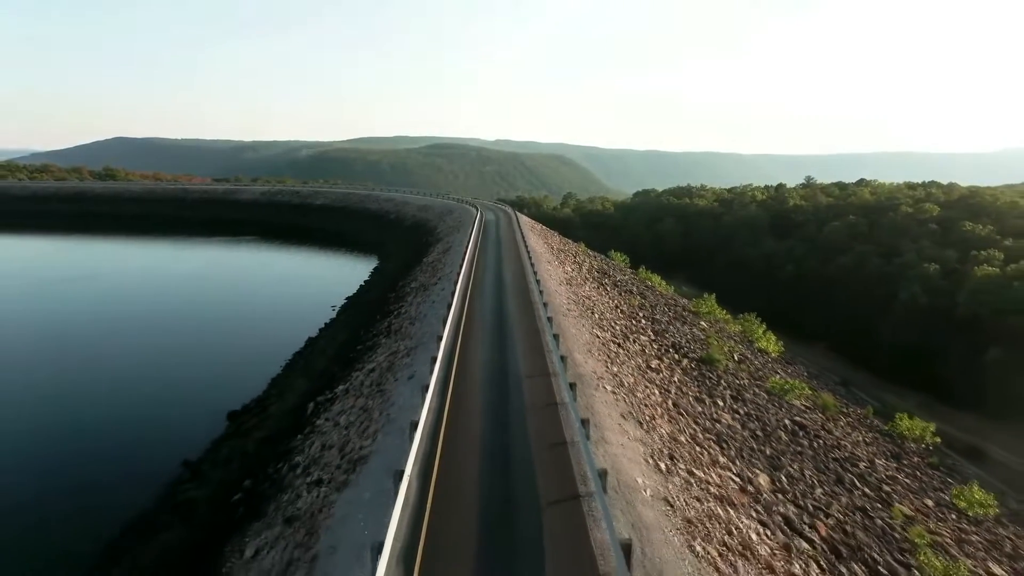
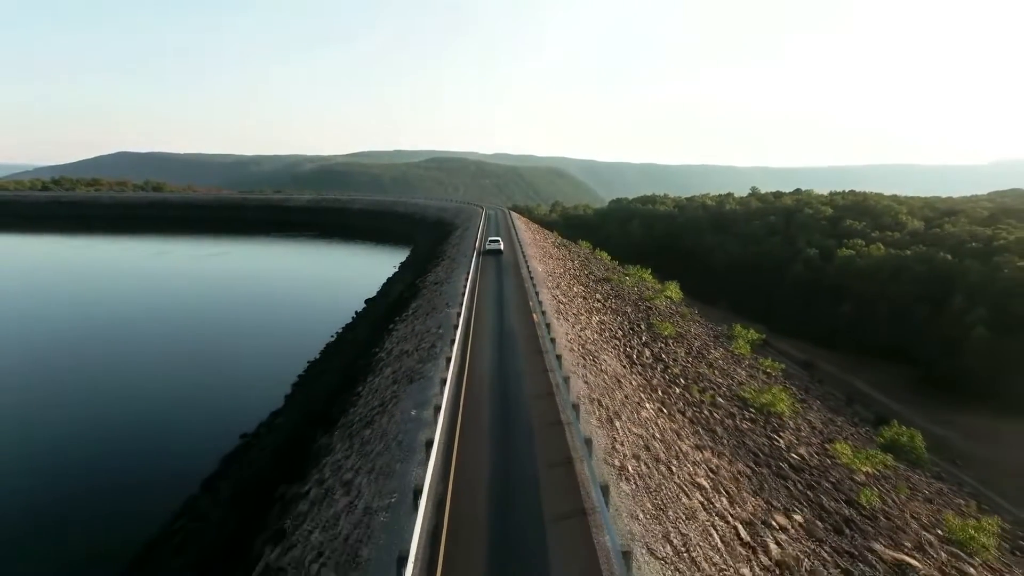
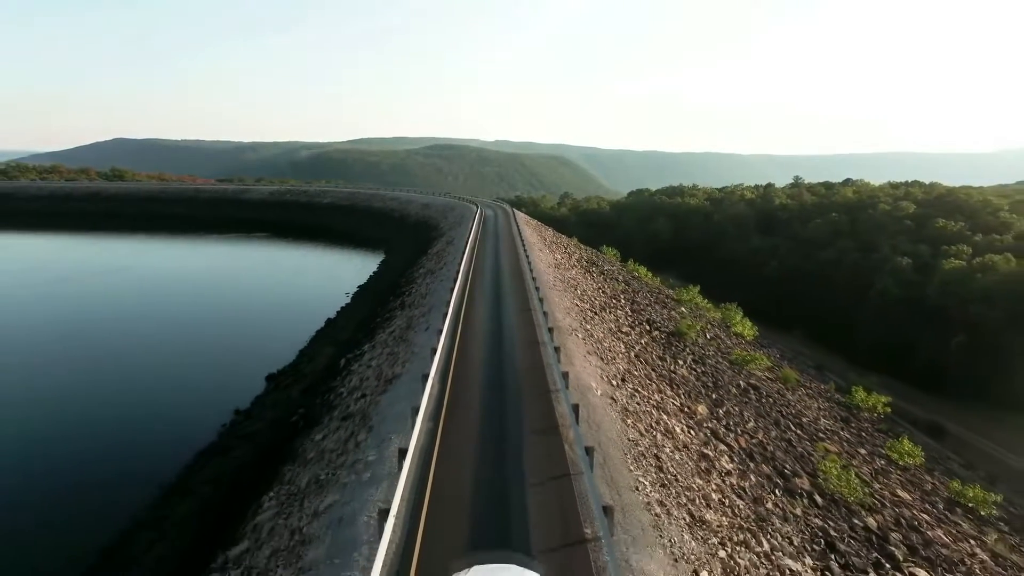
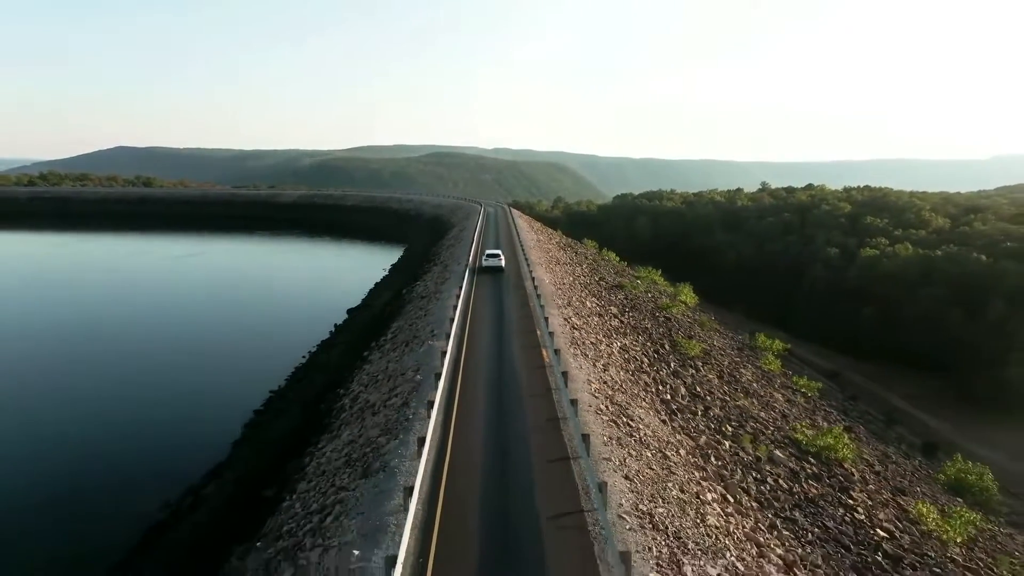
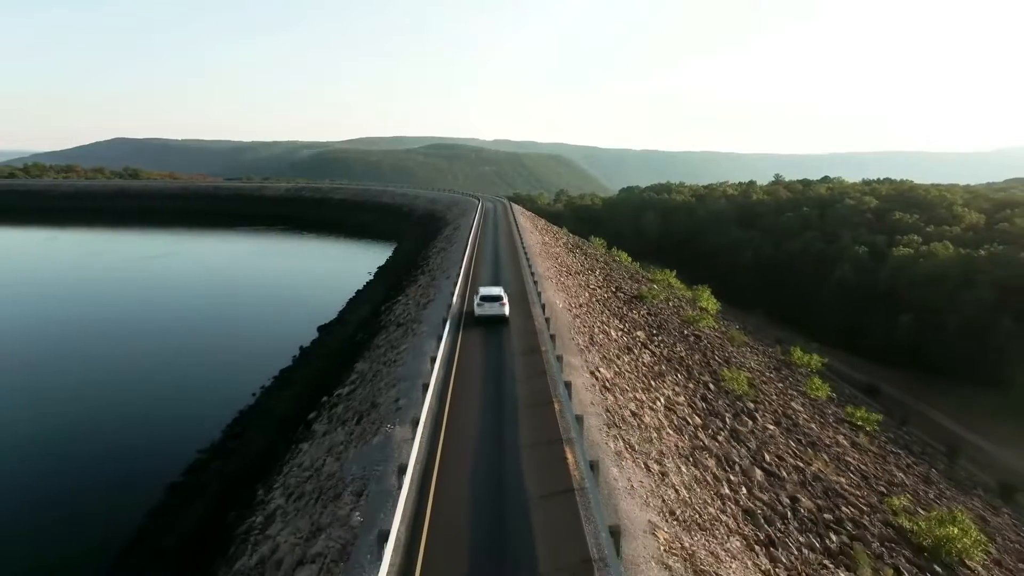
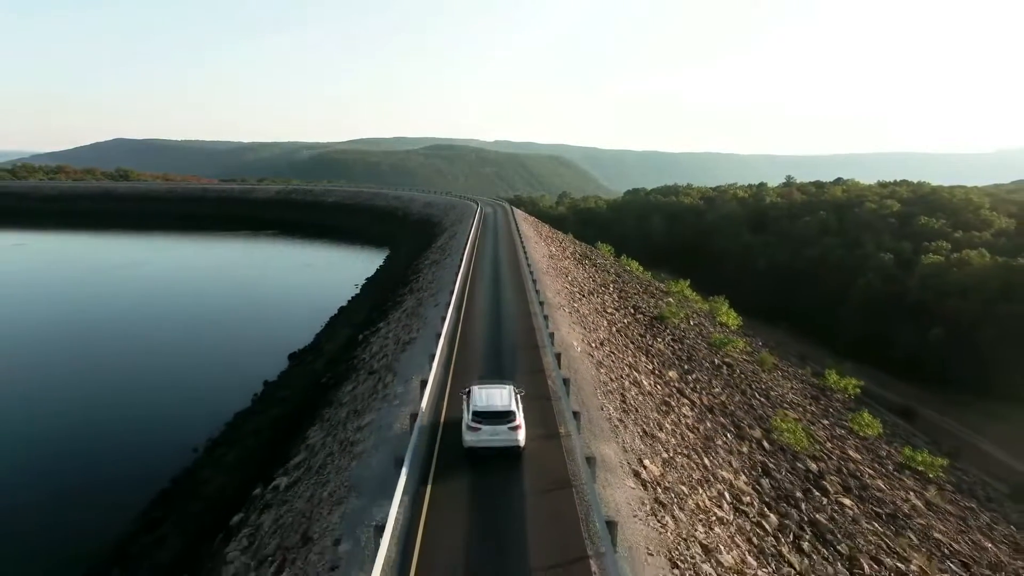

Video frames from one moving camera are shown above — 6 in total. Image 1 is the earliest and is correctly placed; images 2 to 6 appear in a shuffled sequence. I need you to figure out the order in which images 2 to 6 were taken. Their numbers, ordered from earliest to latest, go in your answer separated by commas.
3, 6, 5, 4, 2
